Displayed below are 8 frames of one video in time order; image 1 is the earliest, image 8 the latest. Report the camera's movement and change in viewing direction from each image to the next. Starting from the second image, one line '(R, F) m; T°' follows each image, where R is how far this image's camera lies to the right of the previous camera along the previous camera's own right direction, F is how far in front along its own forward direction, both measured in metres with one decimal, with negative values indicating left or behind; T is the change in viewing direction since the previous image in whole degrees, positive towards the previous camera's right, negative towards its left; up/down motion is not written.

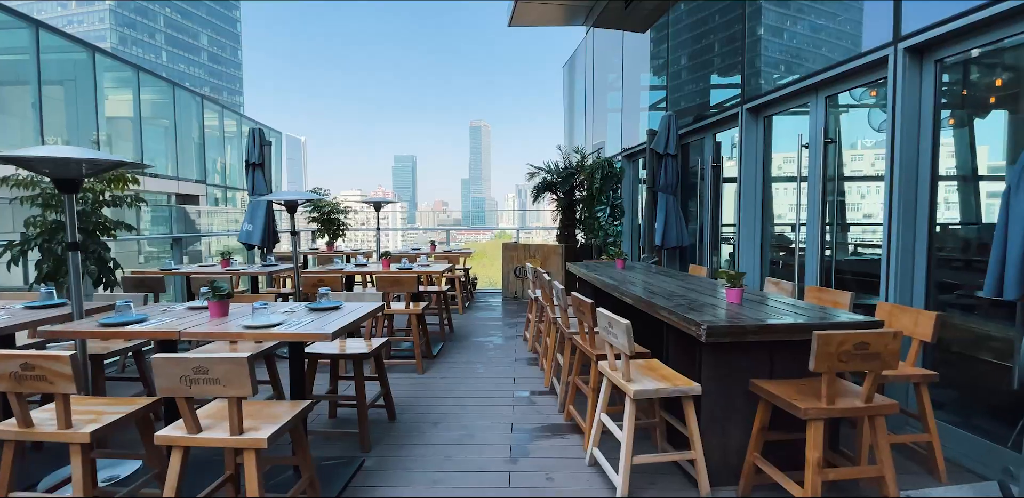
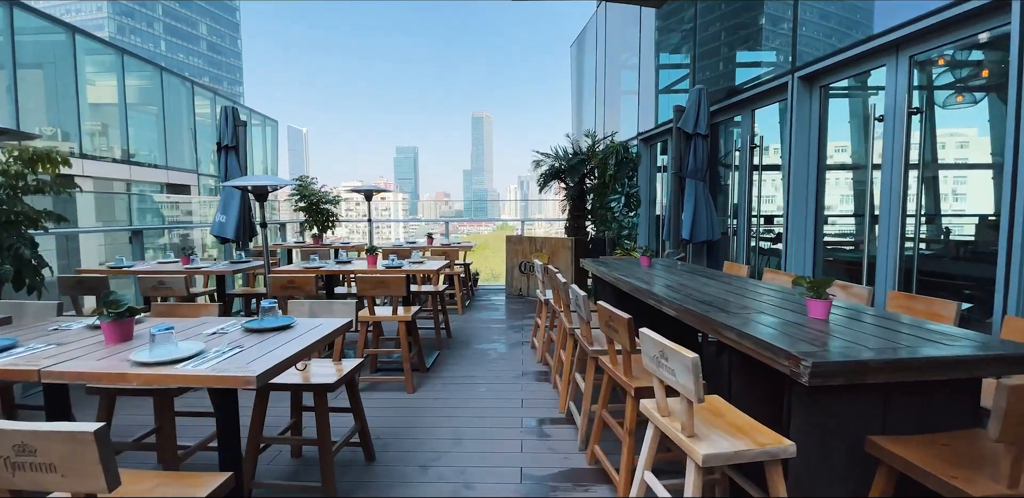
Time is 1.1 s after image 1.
(0.0, +0.6) m; 0°
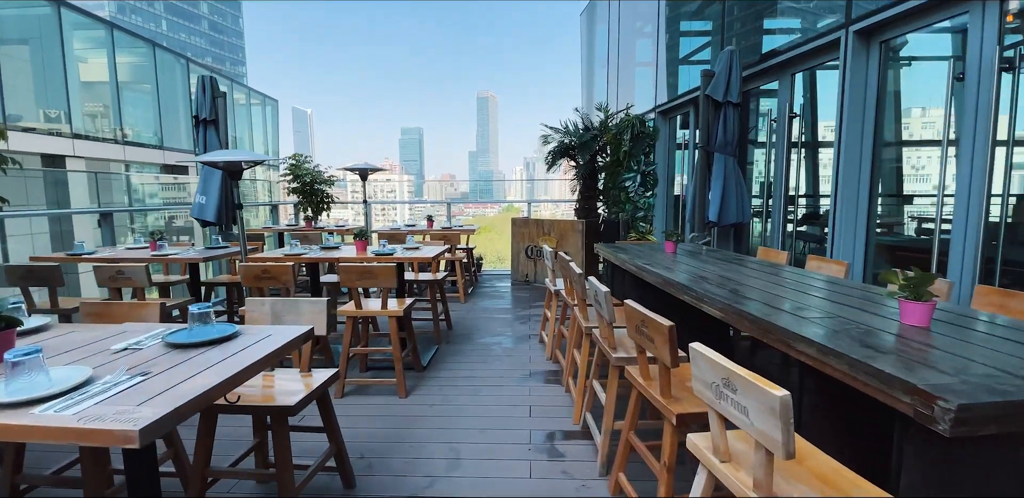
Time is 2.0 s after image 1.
(0.0, +0.4) m; -1°
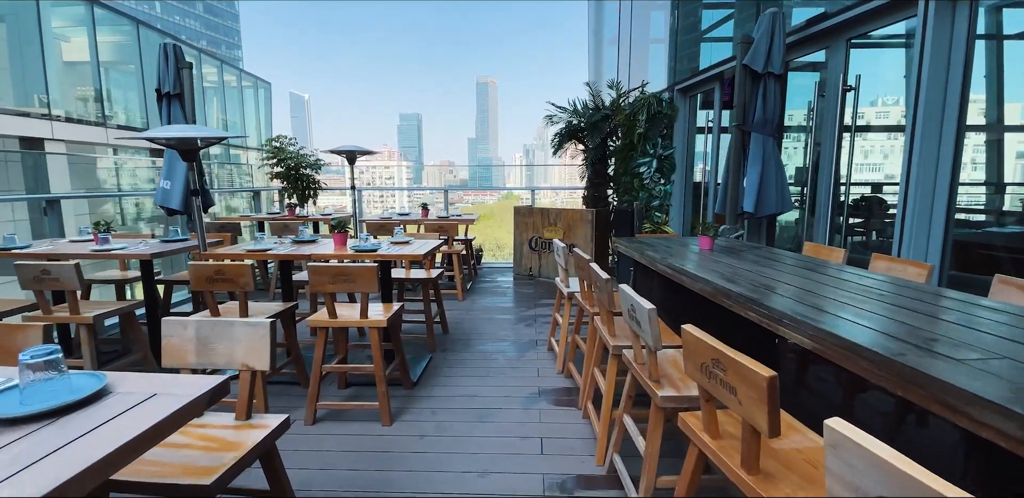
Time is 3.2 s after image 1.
(0.0, +0.5) m; 0°
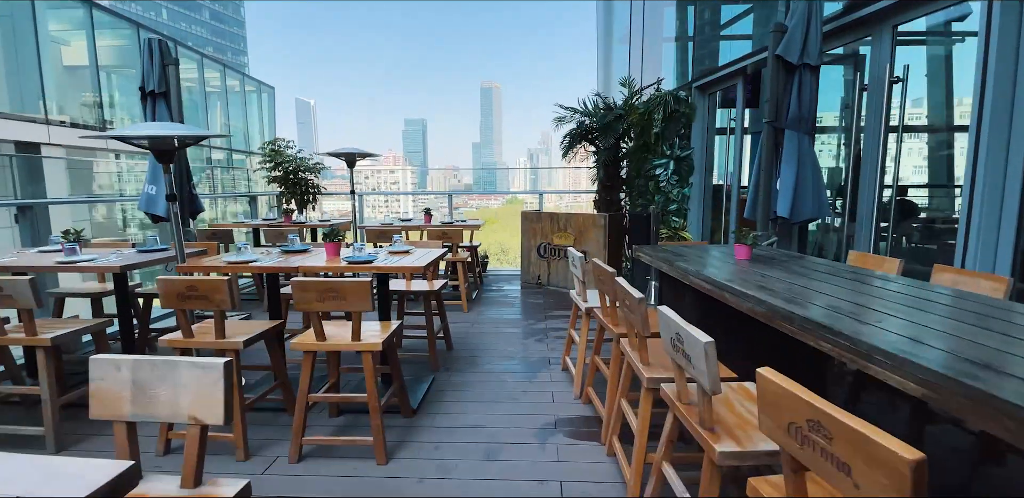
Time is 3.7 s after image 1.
(0.0, +0.3) m; 0°
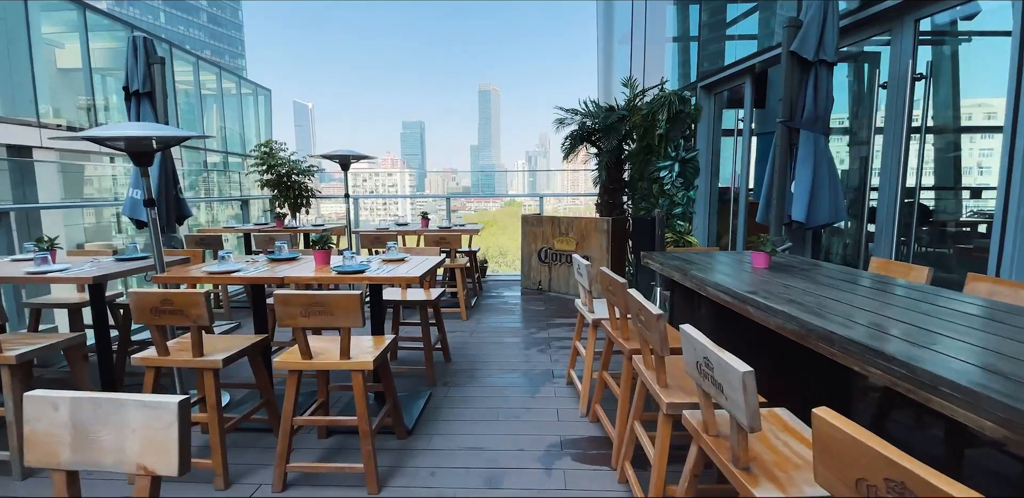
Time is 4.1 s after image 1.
(0.0, +0.2) m; 0°
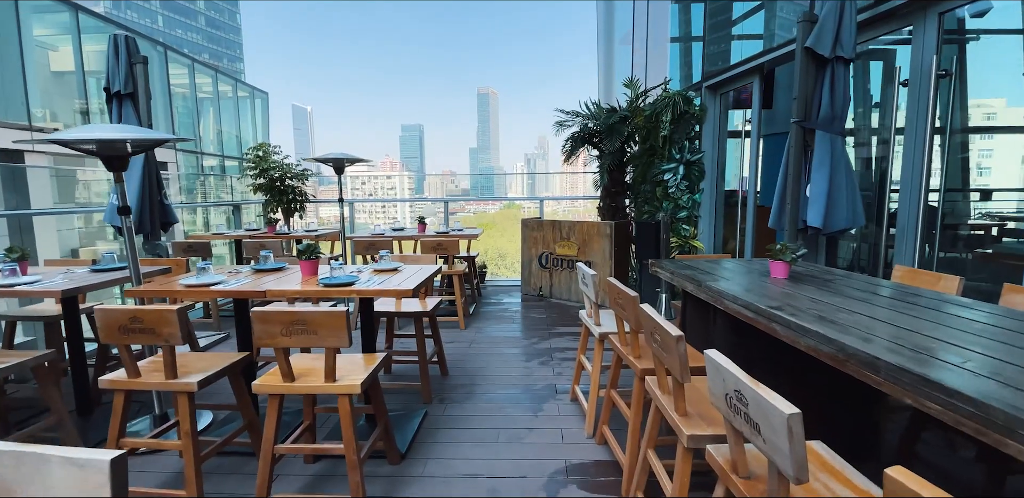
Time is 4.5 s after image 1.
(0.0, +0.2) m; 0°
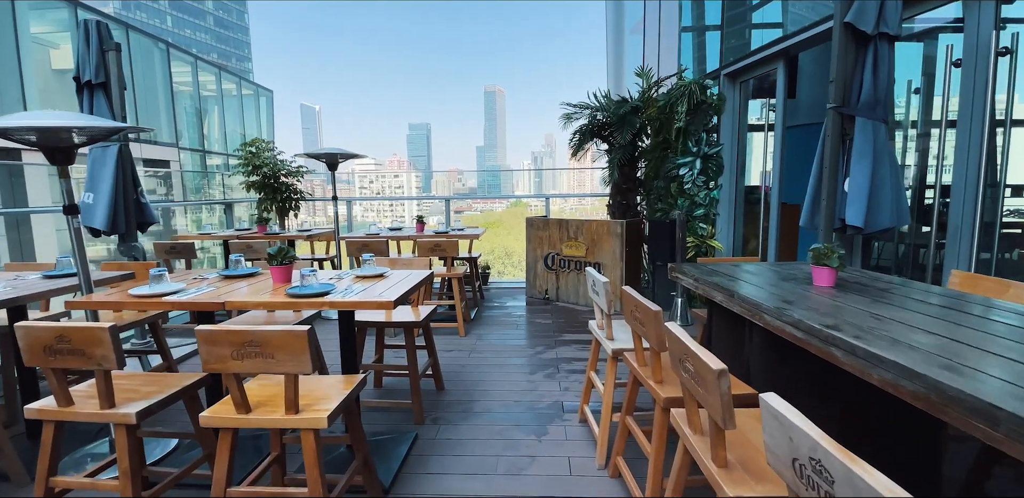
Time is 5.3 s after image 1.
(0.0, +0.3) m; -1°
